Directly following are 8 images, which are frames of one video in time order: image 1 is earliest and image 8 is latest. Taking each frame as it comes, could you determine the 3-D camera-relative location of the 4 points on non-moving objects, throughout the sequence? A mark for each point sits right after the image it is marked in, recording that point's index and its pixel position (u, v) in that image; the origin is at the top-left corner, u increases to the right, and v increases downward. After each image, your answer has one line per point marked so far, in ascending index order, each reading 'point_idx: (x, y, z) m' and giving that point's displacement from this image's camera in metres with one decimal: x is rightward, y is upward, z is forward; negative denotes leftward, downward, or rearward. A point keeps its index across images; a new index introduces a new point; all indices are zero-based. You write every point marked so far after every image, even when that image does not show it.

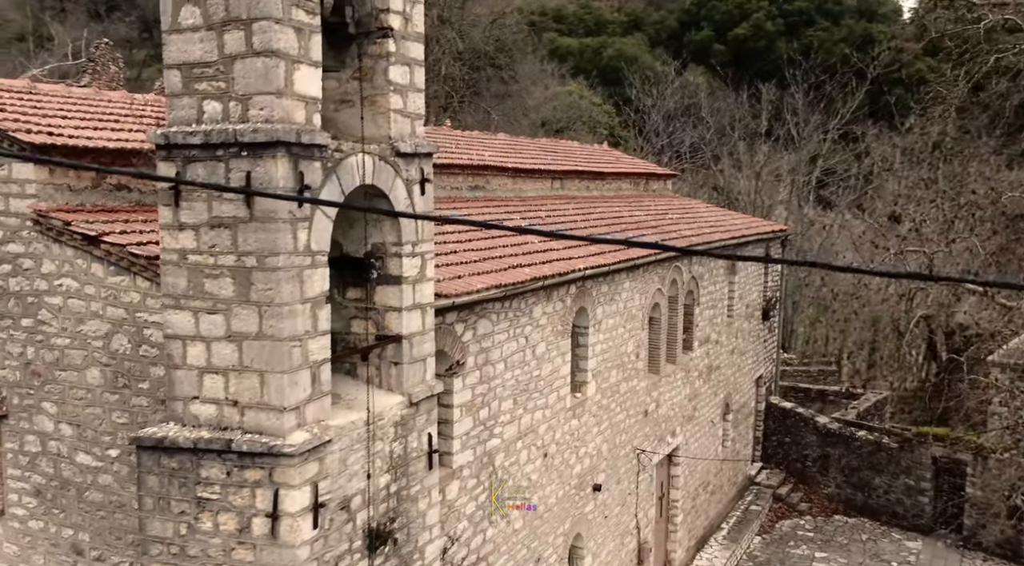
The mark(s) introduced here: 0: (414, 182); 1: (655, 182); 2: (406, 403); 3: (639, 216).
0: (-0.8, +0.8, +8.7) m
1: (+2.6, +1.8, +20.0) m
2: (-0.8, -0.9, +8.6) m
3: (+2.0, +1.0, +16.8) m
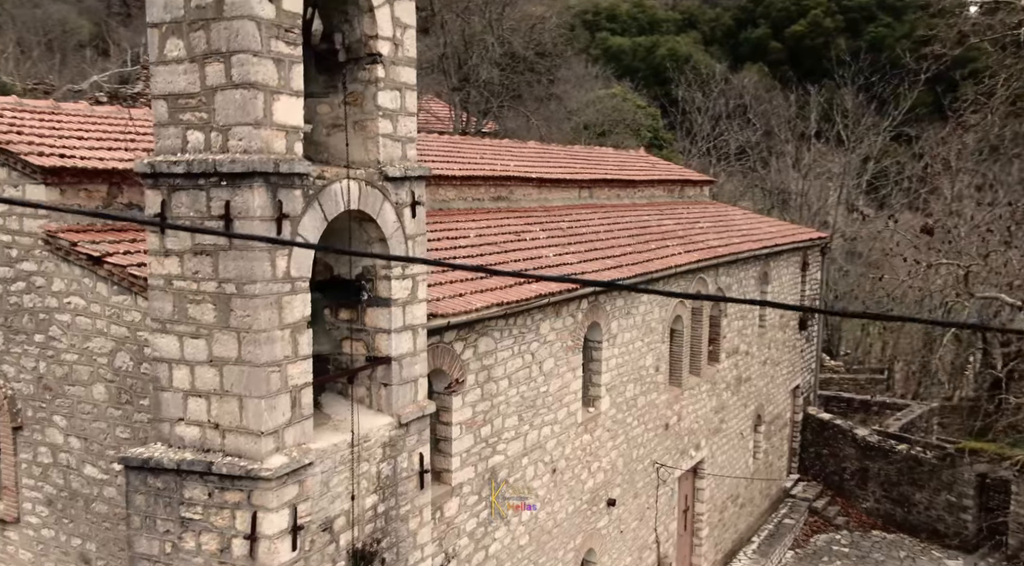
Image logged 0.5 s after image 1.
0: (-0.9, +0.6, +8.7) m
1: (+3.2, +1.7, +19.8) m
2: (-0.9, -1.1, +8.7) m
3: (+2.4, +0.9, +16.7) m
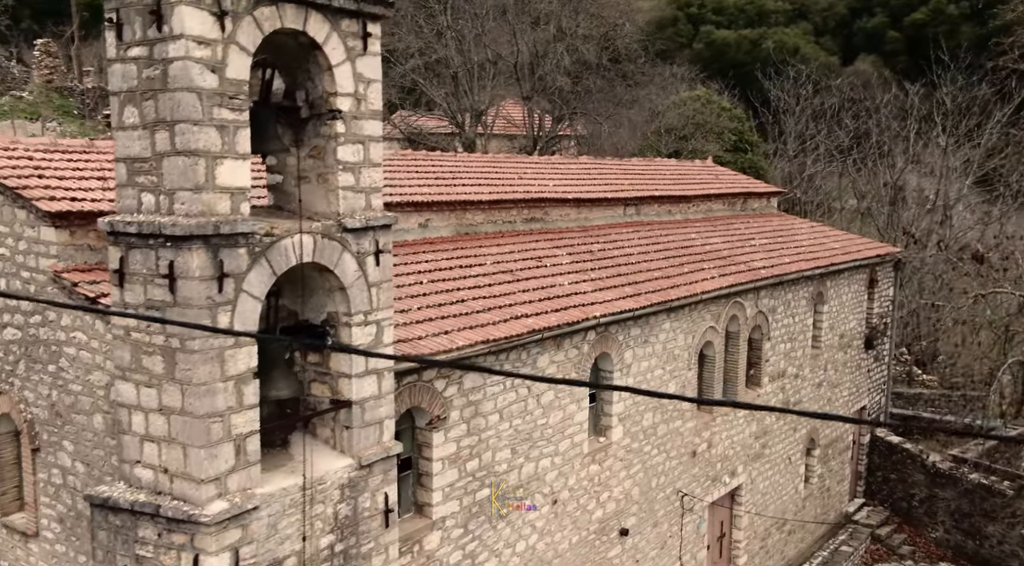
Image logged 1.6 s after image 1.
0: (-1.2, +0.2, +9.0) m
1: (+4.3, +1.4, +19.4) m
2: (-1.3, -1.5, +9.0) m
3: (+3.1, +0.6, +16.5) m
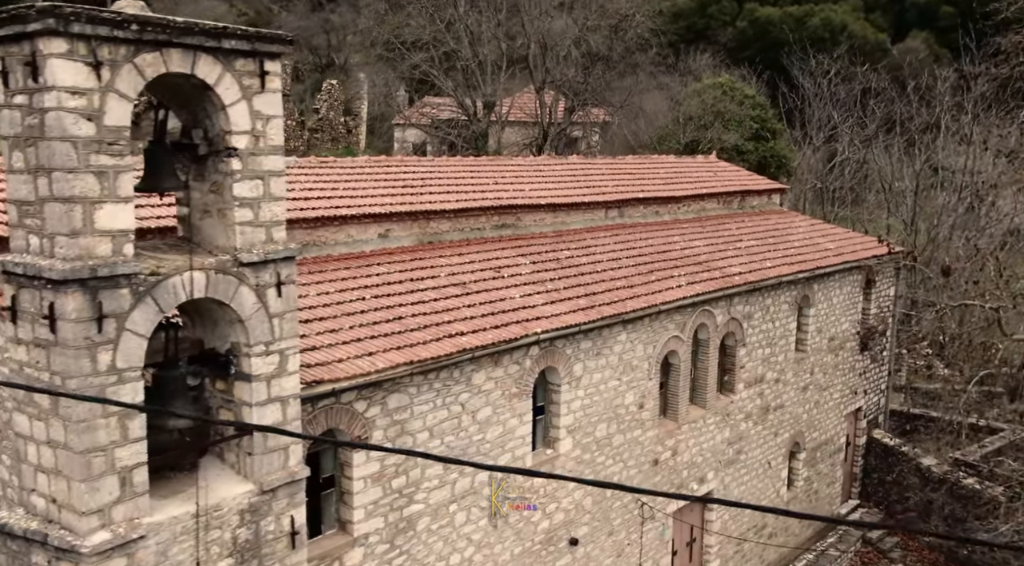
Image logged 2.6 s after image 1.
0: (-2.1, 0.0, +9.2) m
1: (+4.2, +1.5, +19.2) m
2: (-2.2, -1.8, +9.3) m
3: (+2.8, +0.5, +16.3) m
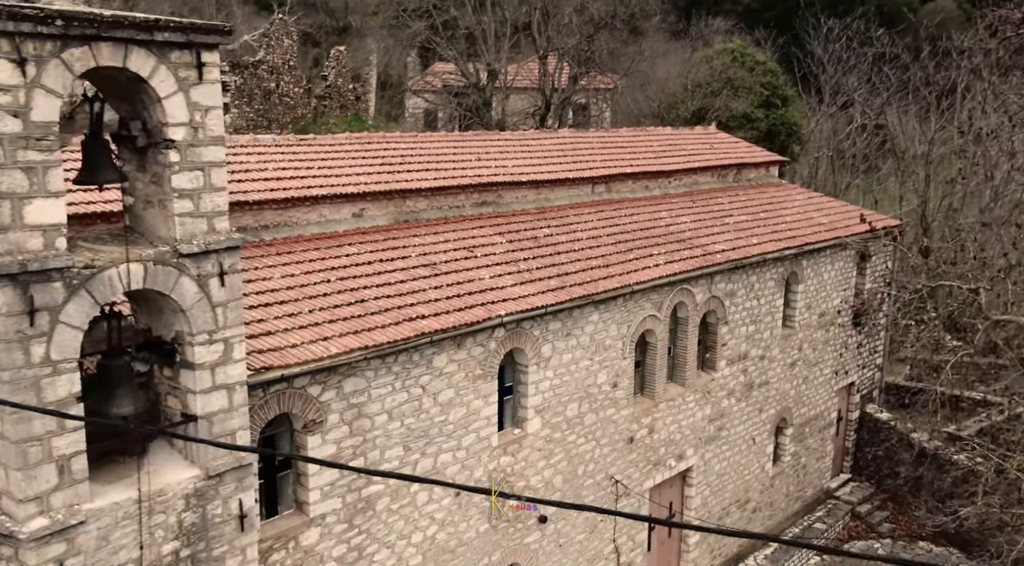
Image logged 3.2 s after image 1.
0: (-2.6, +0.1, +9.4) m
1: (+4.1, +1.9, +18.9) m
2: (-2.7, -1.7, +9.5) m
3: (+2.6, +0.9, +16.2) m
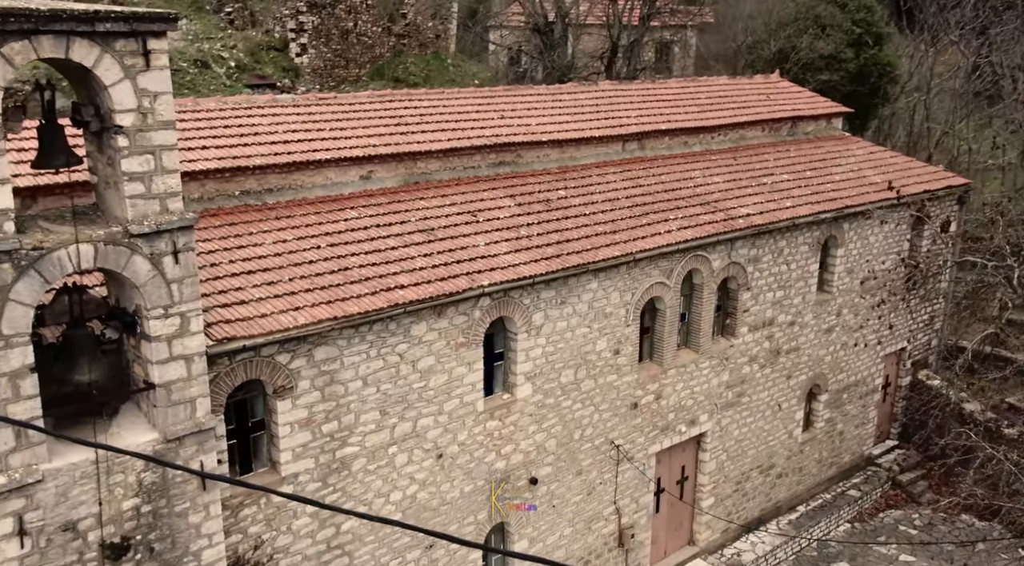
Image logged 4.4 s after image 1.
0: (-3.1, +0.3, +9.9) m
1: (+4.9, +2.6, +18.2) m
2: (-3.3, -1.4, +10.2) m
3: (+3.0, +1.5, +15.8) m
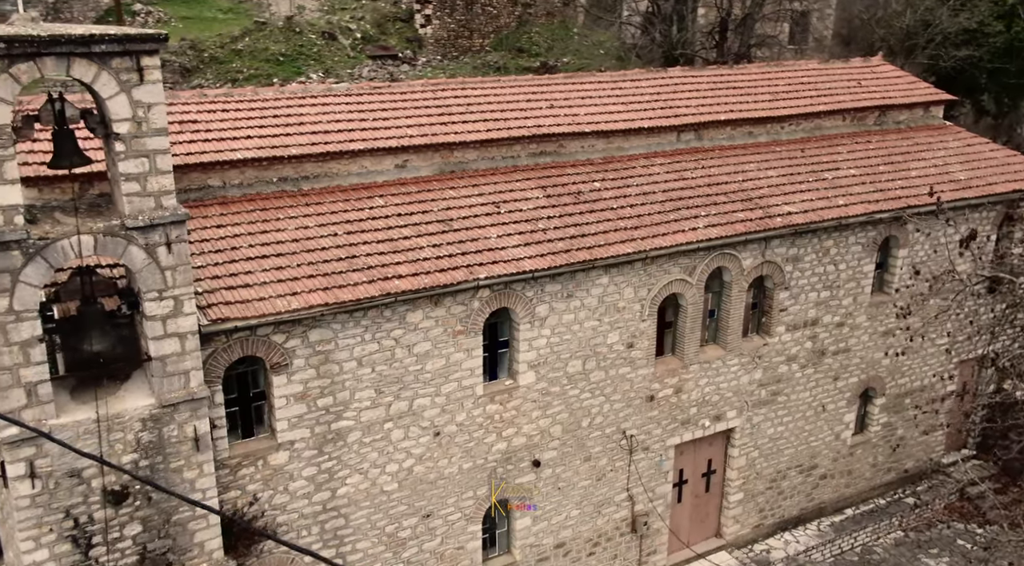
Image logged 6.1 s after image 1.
0: (-3.7, +0.4, +11.2) m
1: (+6.2, +2.7, +17.3) m
2: (-3.8, -1.3, +11.7) m
3: (+3.7, +1.5, +15.6) m
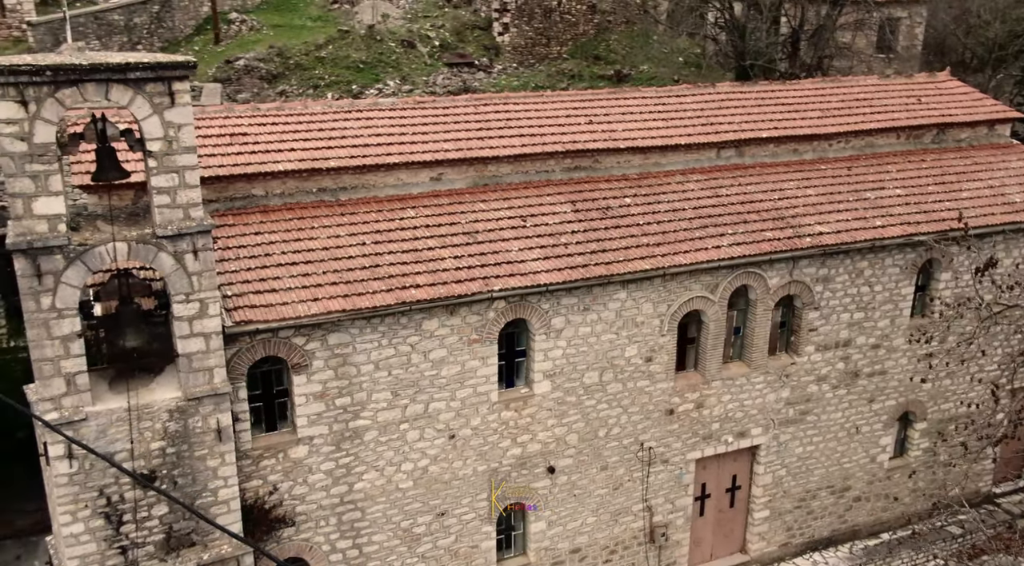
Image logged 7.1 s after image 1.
0: (-3.7, +0.3, +12.2) m
1: (+7.0, +2.4, +16.9) m
2: (-3.8, -1.3, +12.7) m
3: (+4.2, +1.3, +15.5) m
